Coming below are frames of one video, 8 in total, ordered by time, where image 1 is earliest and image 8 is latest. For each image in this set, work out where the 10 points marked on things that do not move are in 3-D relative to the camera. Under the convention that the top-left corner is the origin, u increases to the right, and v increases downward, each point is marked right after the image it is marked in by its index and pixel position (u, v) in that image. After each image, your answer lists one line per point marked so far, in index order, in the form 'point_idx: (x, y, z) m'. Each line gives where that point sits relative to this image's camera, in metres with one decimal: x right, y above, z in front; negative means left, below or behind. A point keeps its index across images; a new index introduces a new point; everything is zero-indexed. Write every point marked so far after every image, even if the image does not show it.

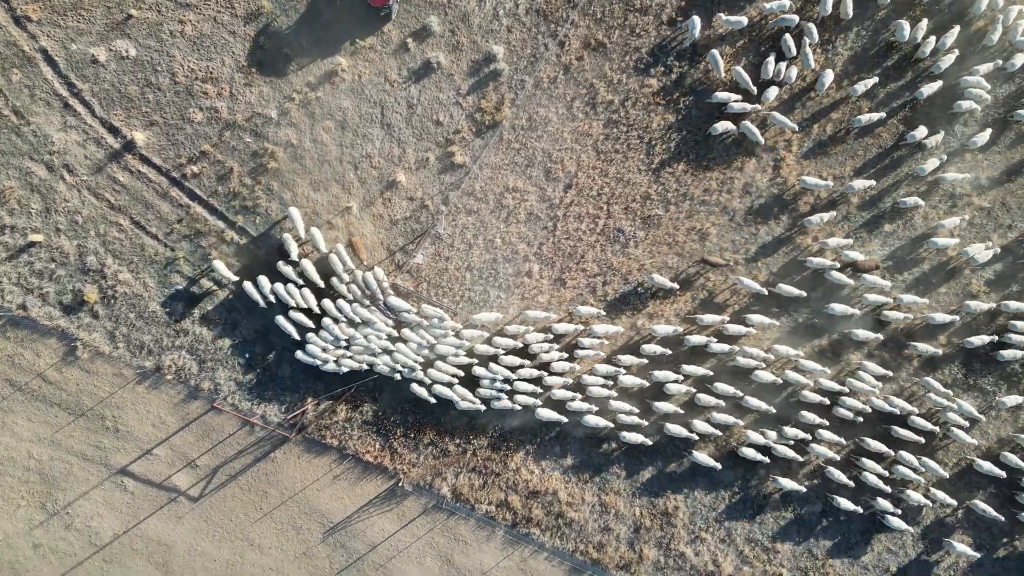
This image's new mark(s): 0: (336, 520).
0: (-5.4, -7.1, +17.0) m
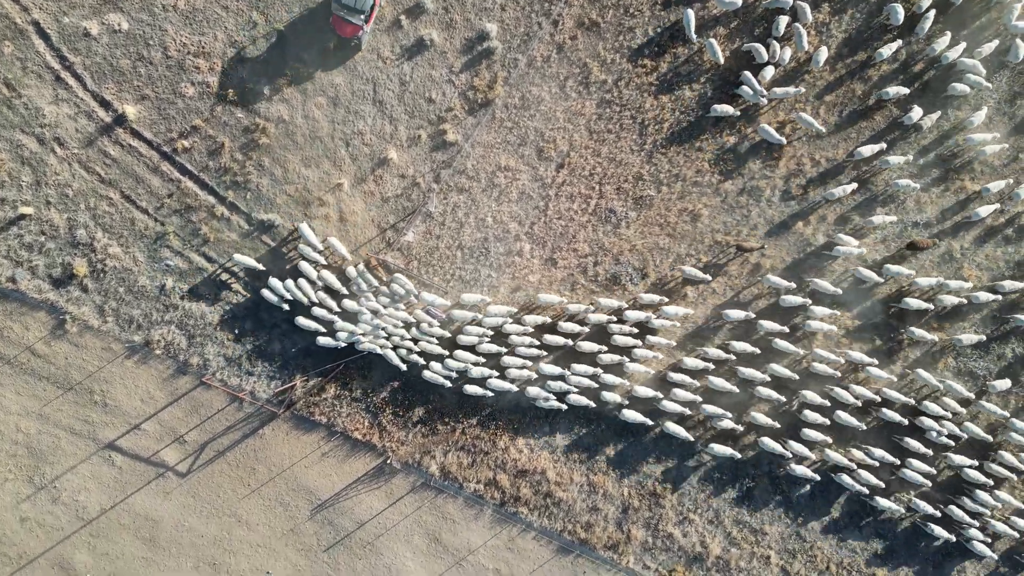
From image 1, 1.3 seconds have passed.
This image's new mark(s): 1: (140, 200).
0: (-5.8, -6.4, +17.0) m
1: (-11.2, +2.7, +16.8) m
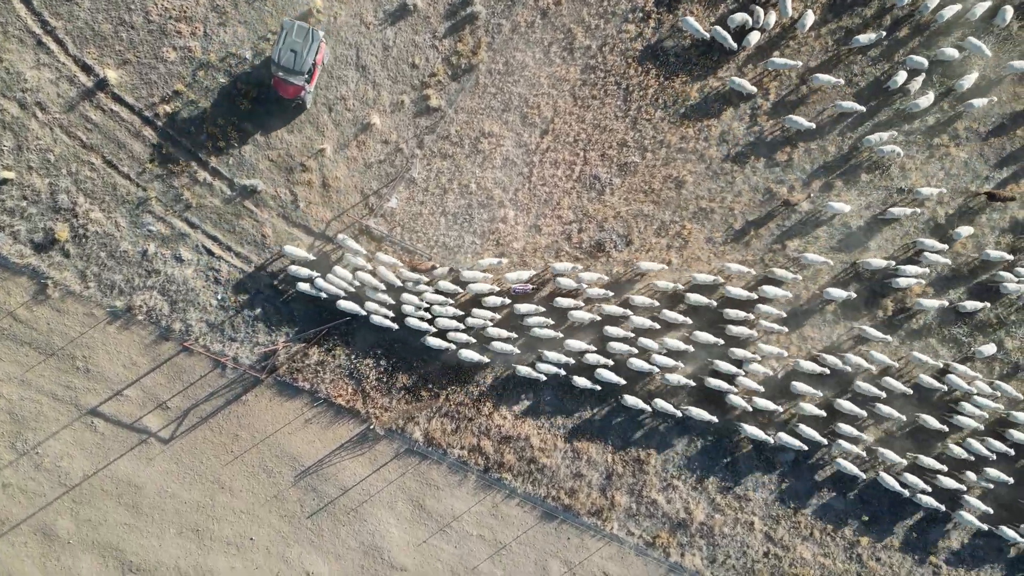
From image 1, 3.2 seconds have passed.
0: (-6.3, -5.4, +17.0) m
1: (-11.7, +3.7, +16.7) m
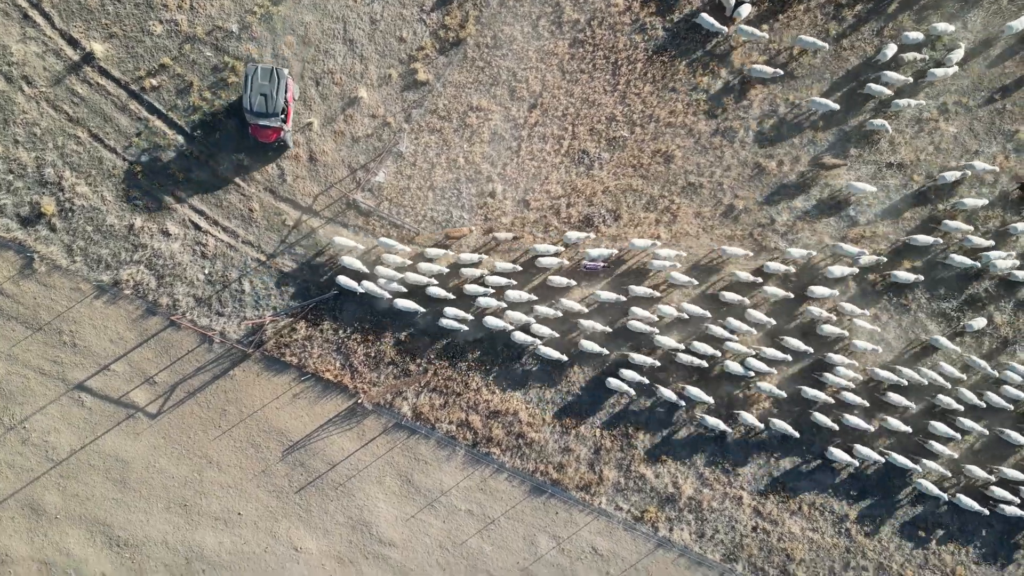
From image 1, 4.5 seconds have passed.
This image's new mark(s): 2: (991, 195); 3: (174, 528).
0: (-6.6, -4.6, +16.9) m
1: (-12.1, +4.5, +16.6) m
2: (+14.7, +2.8, +17.1) m
3: (-10.3, -7.3, +16.9) m
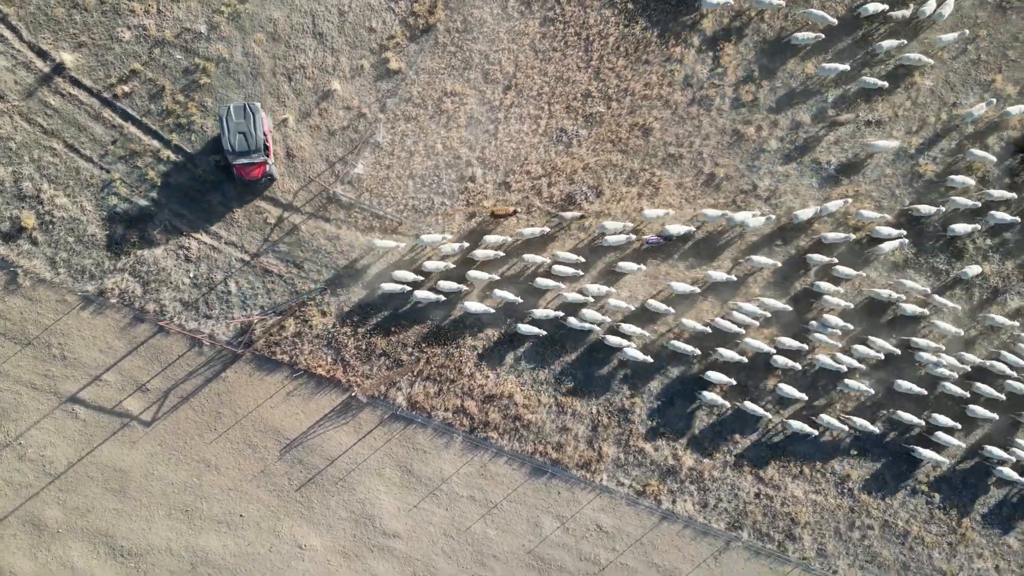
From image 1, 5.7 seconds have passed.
0: (-6.7, -4.5, +16.9) m
1: (-12.8, +4.2, +16.6) m
2: (+14.1, +4.3, +17.1) m
3: (-10.2, -7.5, +16.9) m
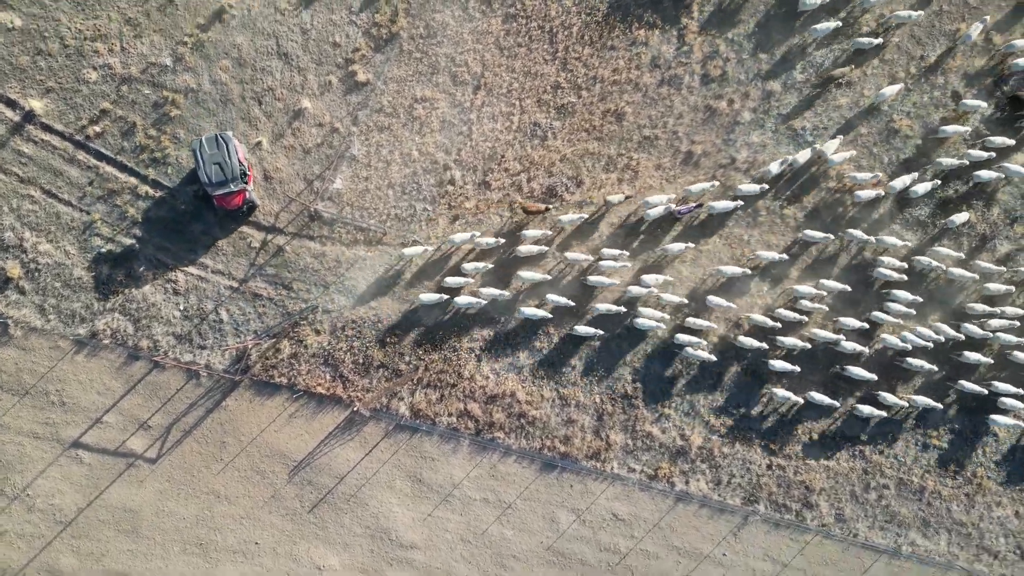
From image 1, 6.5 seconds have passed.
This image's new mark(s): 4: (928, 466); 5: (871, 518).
0: (-6.5, -5.2, +16.8) m
1: (-13.4, +2.8, +16.5) m
2: (+13.3, +5.9, +17.1) m
3: (-9.6, -8.5, +16.8) m
4: (+12.6, -5.4, +16.8) m
5: (+10.8, -6.9, +16.7) m
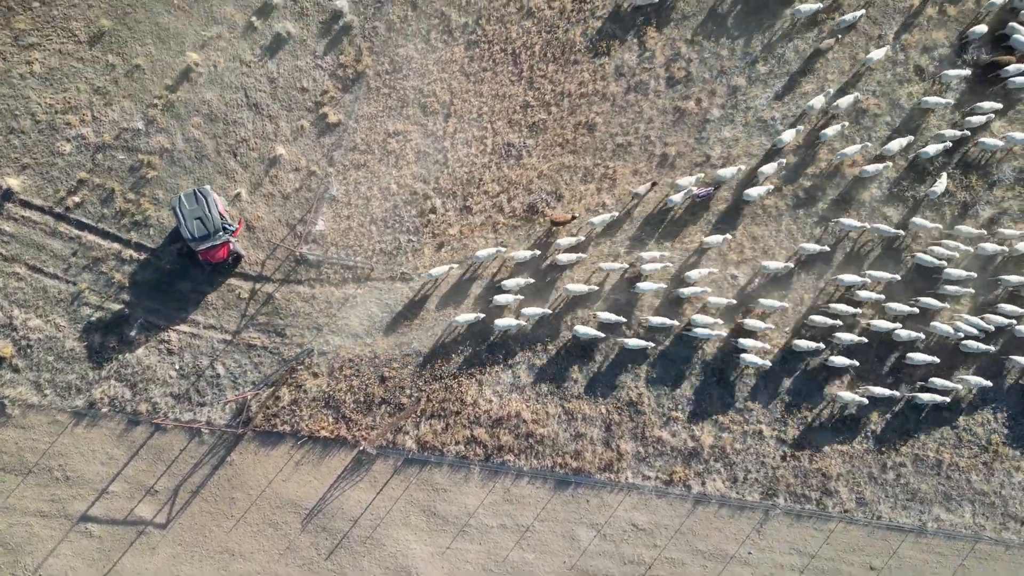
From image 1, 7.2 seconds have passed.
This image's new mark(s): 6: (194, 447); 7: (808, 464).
0: (-6.1, -6.5, +16.6) m
1: (-13.9, +0.7, +16.6) m
2: (+12.3, +6.7, +17.3) m
3: (-8.8, -10.1, +16.4) m
4: (+12.9, -4.5, +16.7) m
5: (+11.3, -6.3, +16.5) m
6: (-9.4, -4.7, +16.5) m
7: (+8.8, -5.3, +16.6) m
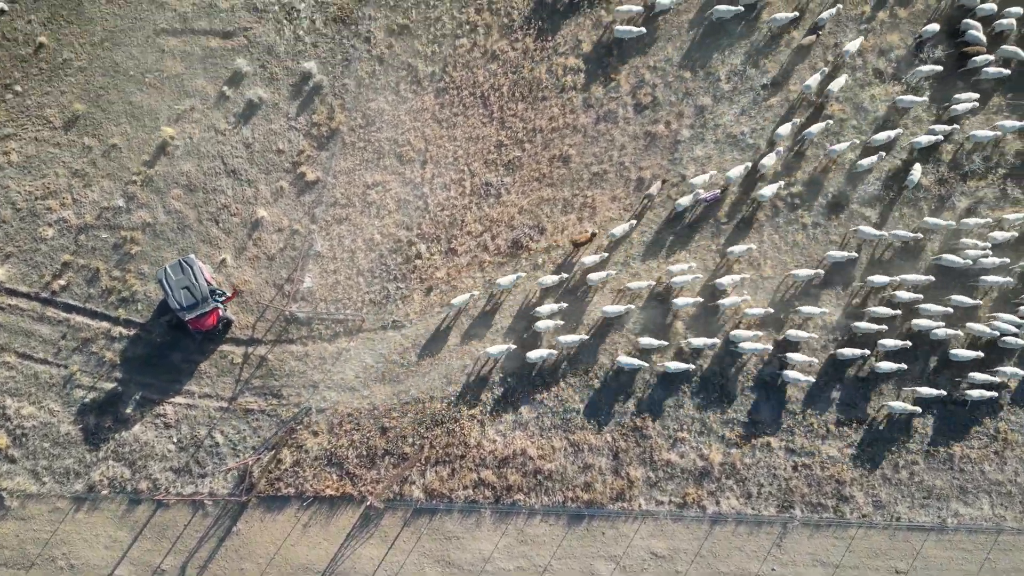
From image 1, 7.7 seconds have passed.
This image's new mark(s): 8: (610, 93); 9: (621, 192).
0: (-5.6, -8.2, +16.2) m
1: (-14.1, -1.9, +16.5) m
2: (+11.3, +6.8, +17.8) m
3: (-7.9, -12.1, +15.9) m
4: (+13.1, -4.3, +16.6) m
5: (+11.7, -6.2, +16.4) m
6: (-9.1, -6.8, +16.2) m
7: (+9.1, -5.4, +16.4) m
8: (+3.2, +6.3, +17.9) m
9: (+3.4, +3.0, +17.5) m
